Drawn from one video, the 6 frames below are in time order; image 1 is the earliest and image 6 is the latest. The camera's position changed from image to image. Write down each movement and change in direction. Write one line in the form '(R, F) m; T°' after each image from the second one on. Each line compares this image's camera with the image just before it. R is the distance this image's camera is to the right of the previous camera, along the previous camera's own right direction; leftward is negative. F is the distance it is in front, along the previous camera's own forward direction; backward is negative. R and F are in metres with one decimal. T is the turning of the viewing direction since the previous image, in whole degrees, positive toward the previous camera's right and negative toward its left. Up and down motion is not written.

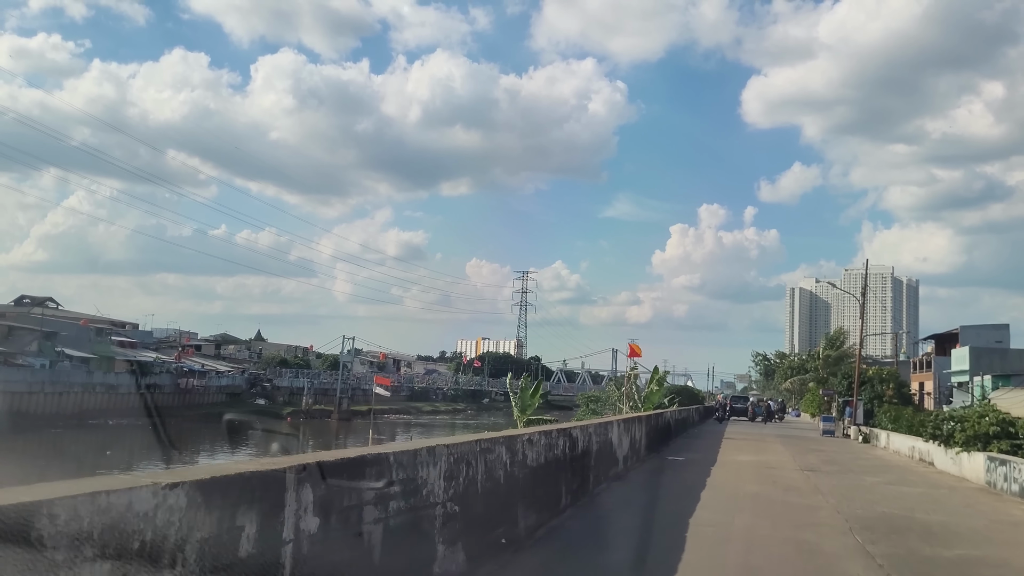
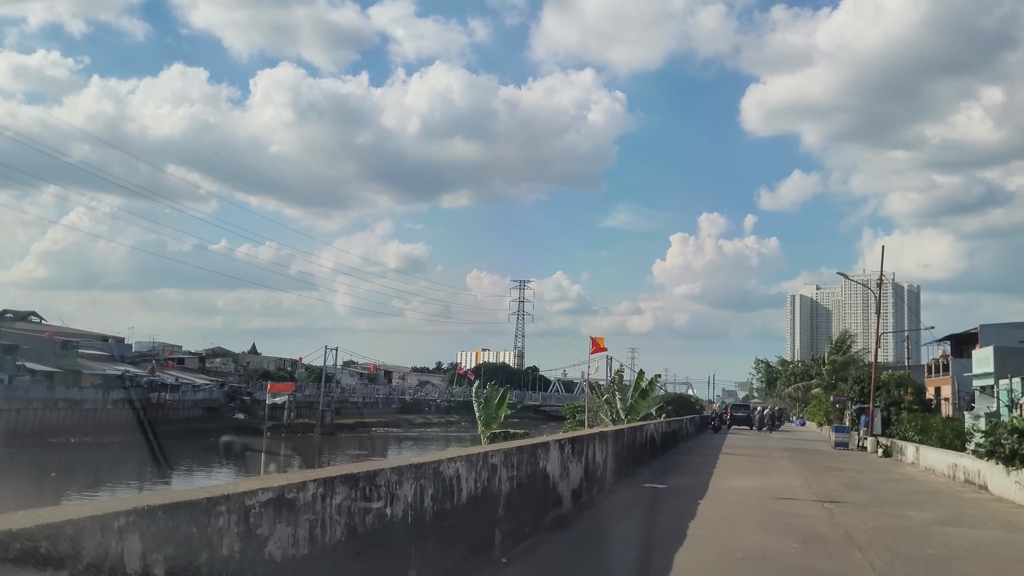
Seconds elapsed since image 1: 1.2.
(+0.4, +1.5) m; 0°
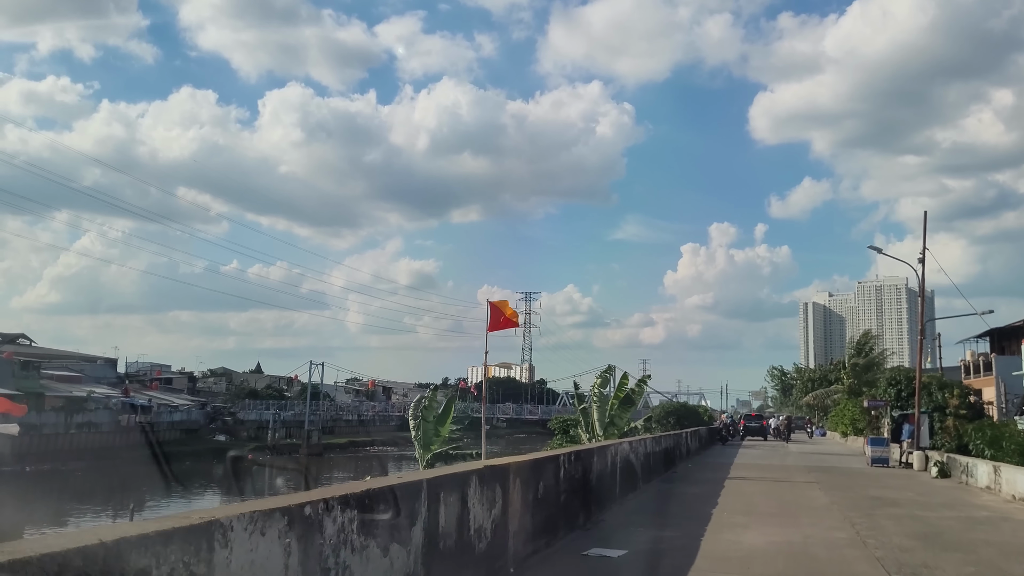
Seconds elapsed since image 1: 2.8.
(+0.5, +2.0) m; -1°
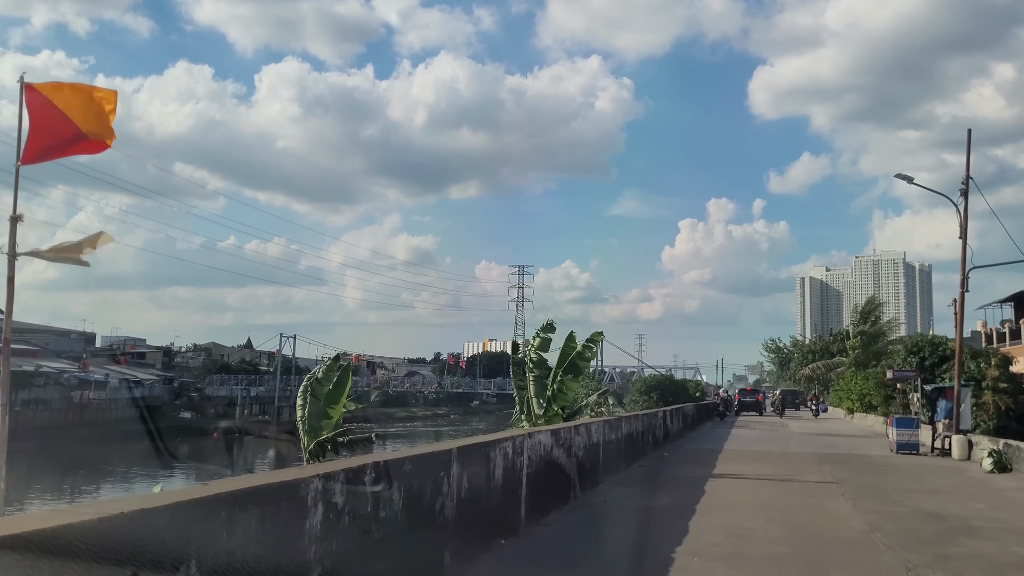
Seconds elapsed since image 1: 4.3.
(+0.5, +1.8) m; 0°
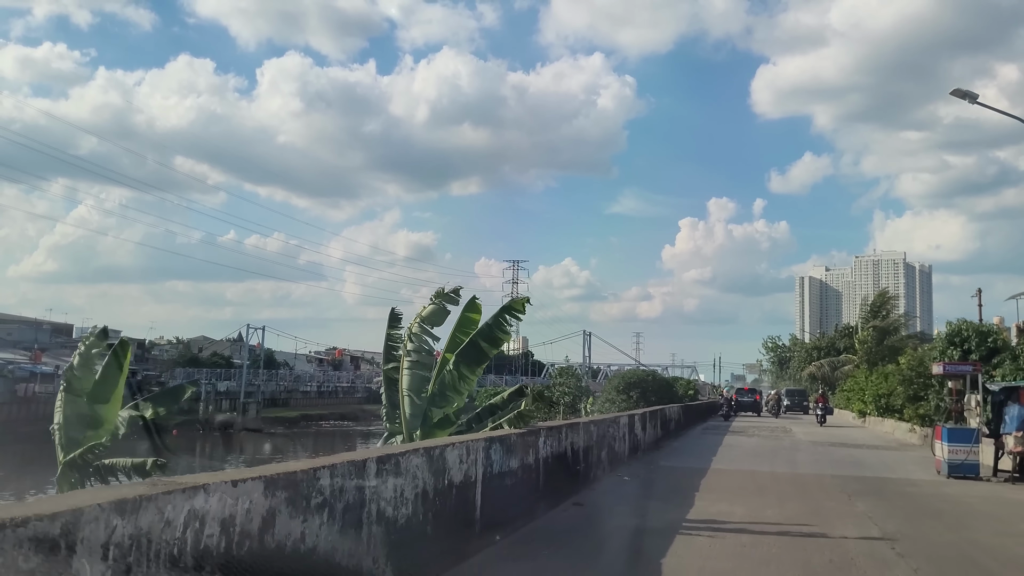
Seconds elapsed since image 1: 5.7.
(+0.4, +1.9) m; 0°
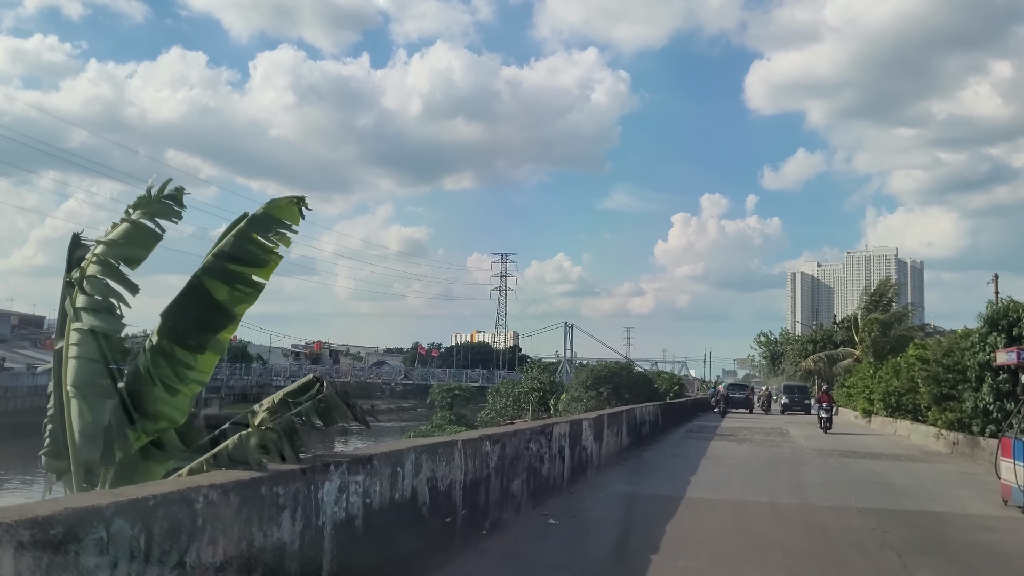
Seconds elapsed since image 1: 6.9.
(+0.4, +1.5) m; 0°
